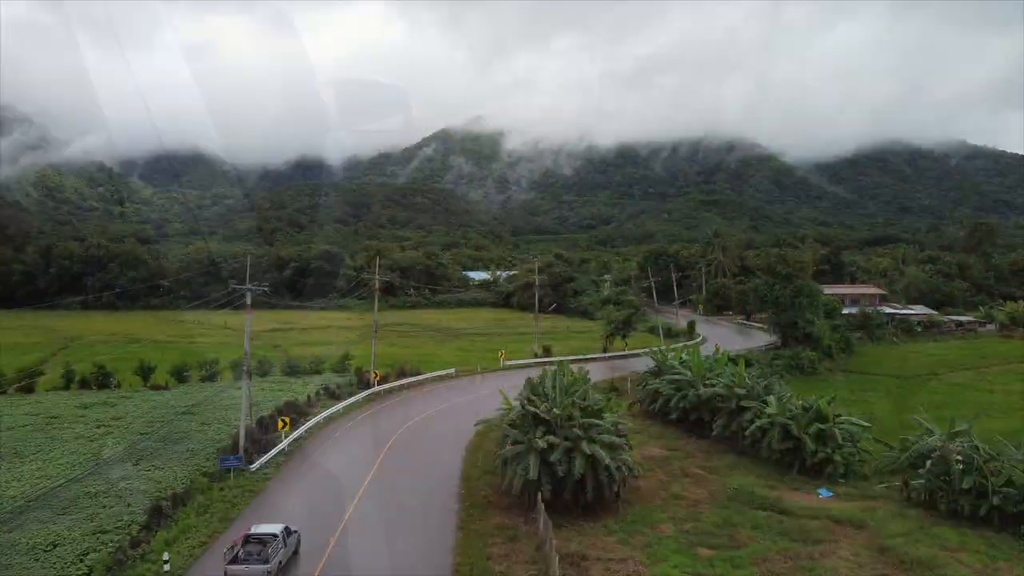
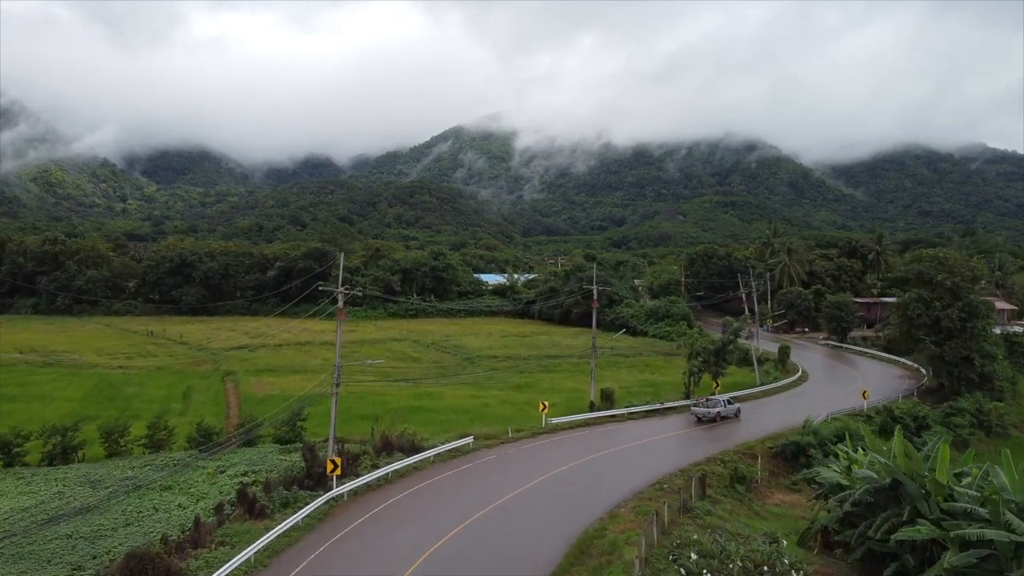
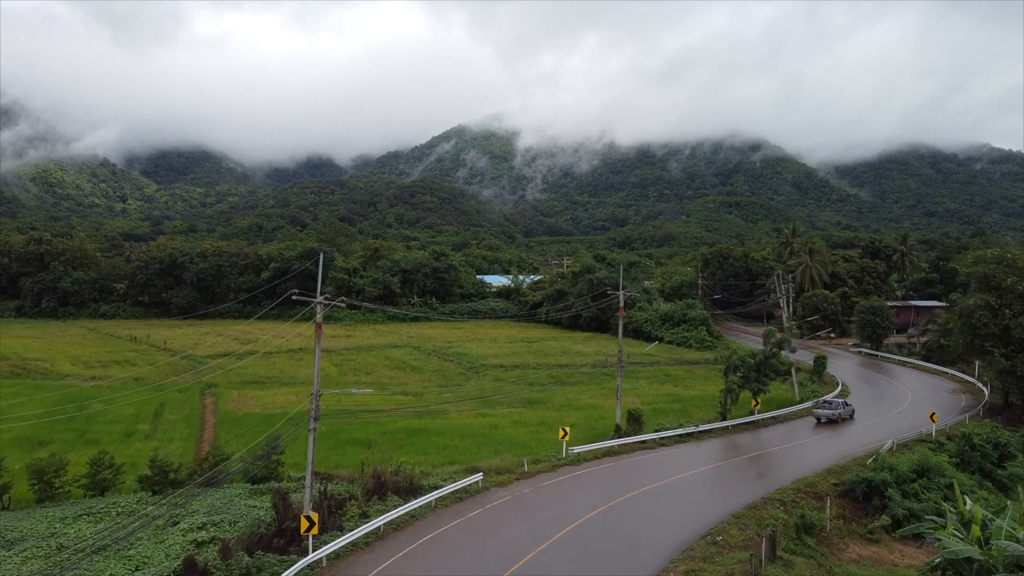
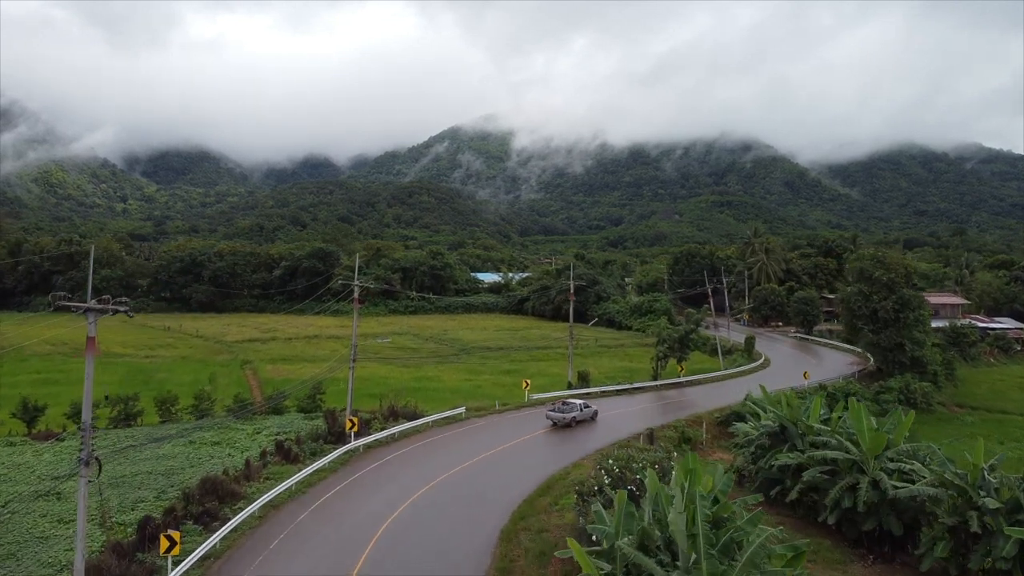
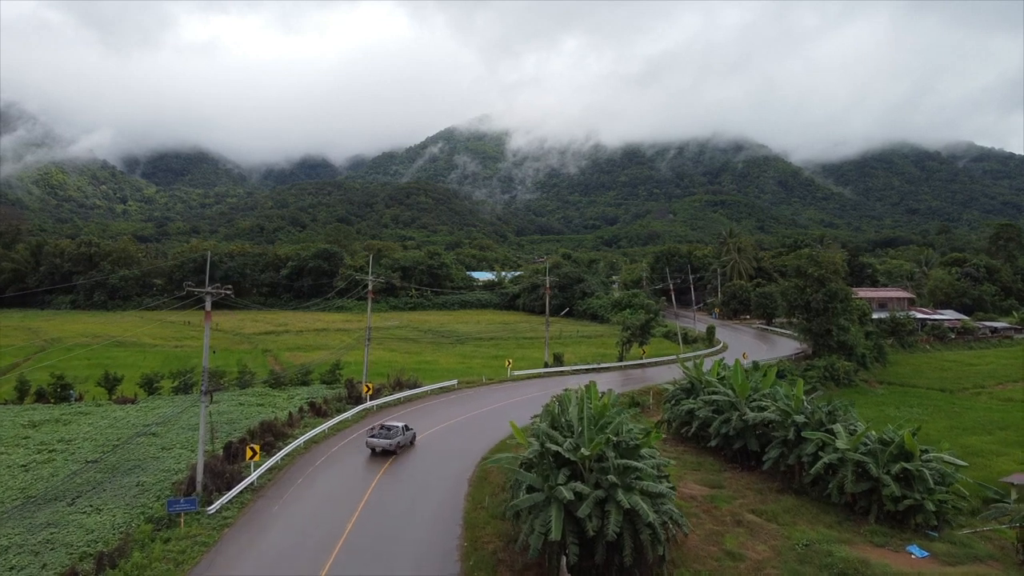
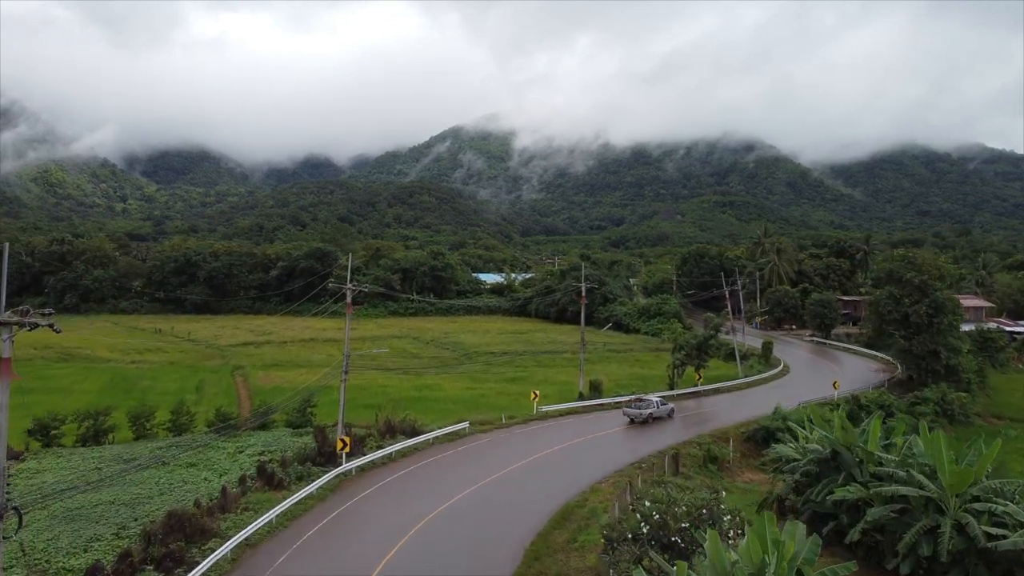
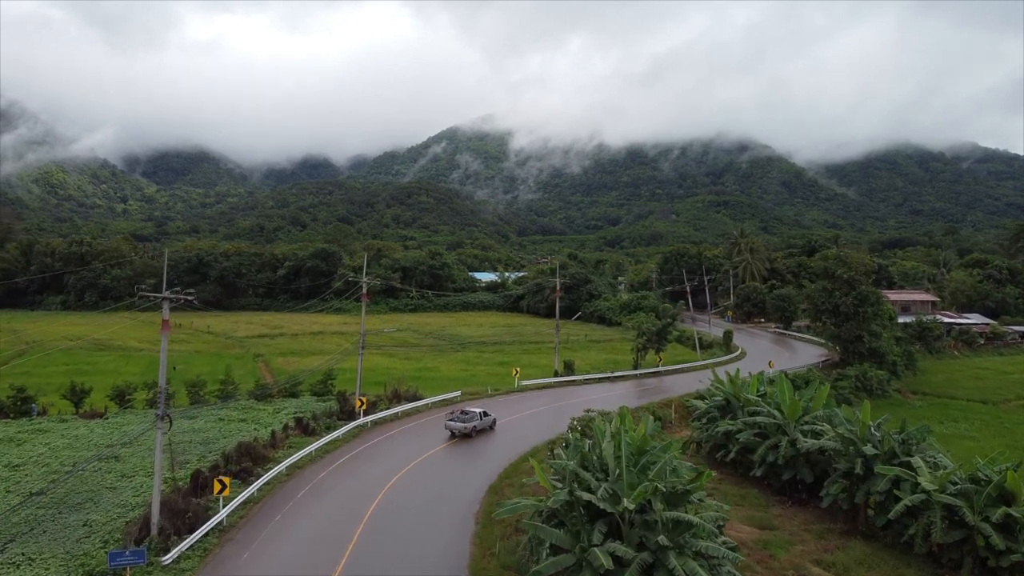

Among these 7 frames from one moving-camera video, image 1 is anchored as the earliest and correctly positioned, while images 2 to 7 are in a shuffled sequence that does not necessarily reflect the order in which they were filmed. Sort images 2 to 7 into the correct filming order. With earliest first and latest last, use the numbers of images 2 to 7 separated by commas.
5, 7, 4, 6, 2, 3
